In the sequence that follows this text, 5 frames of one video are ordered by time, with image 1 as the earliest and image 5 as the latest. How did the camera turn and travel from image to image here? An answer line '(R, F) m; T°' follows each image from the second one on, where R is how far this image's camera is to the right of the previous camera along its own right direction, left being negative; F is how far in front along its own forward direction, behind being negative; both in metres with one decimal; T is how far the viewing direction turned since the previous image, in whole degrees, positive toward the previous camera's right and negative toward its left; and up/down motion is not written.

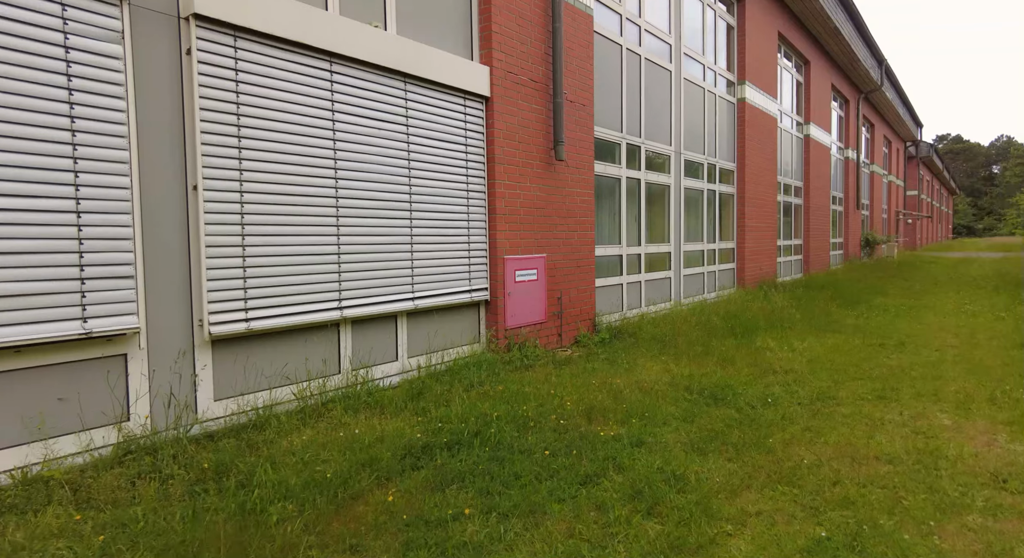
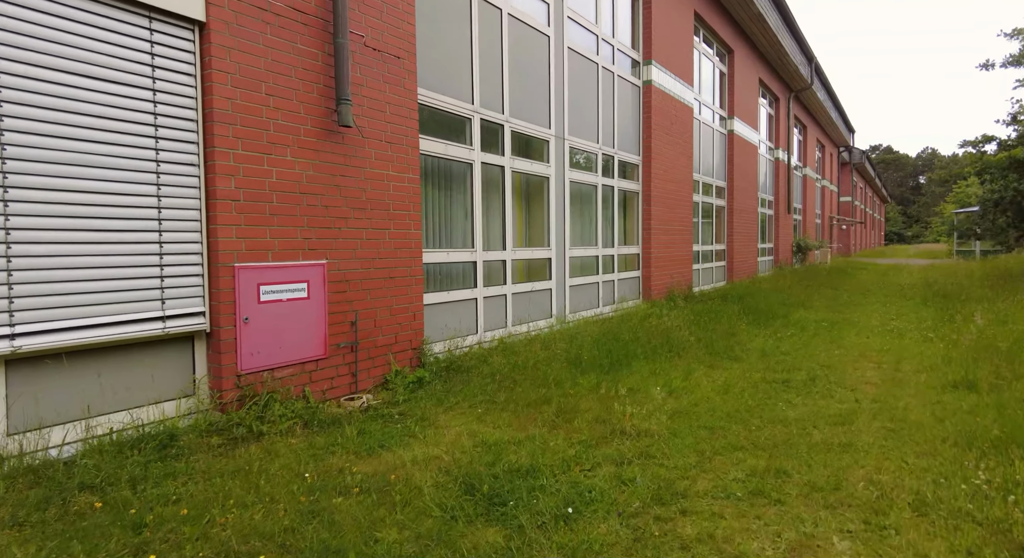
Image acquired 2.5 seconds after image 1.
(+1.5, +1.7) m; +5°
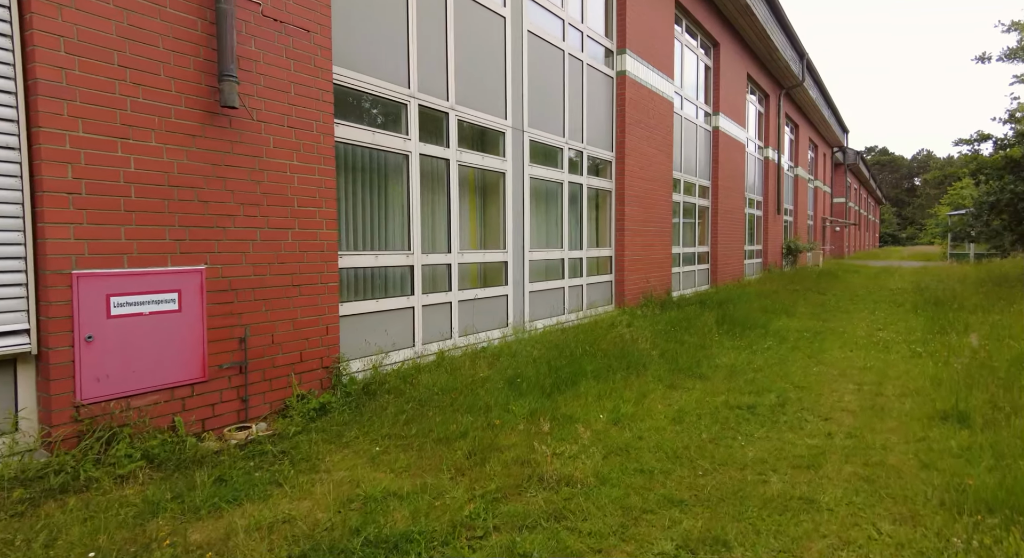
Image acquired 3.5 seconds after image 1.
(+0.5, +0.6) m; 0°
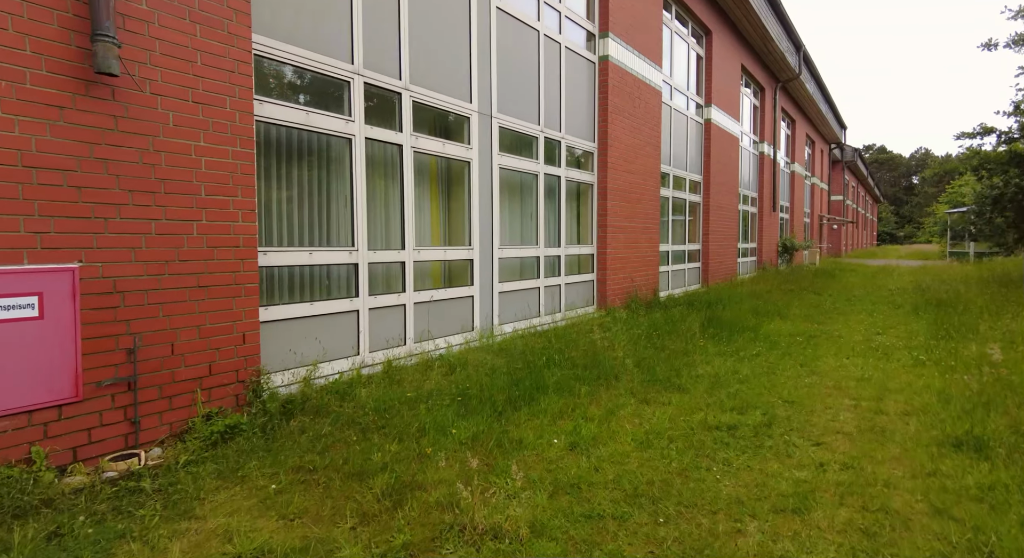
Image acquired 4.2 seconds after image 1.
(+0.4, +0.6) m; 0°
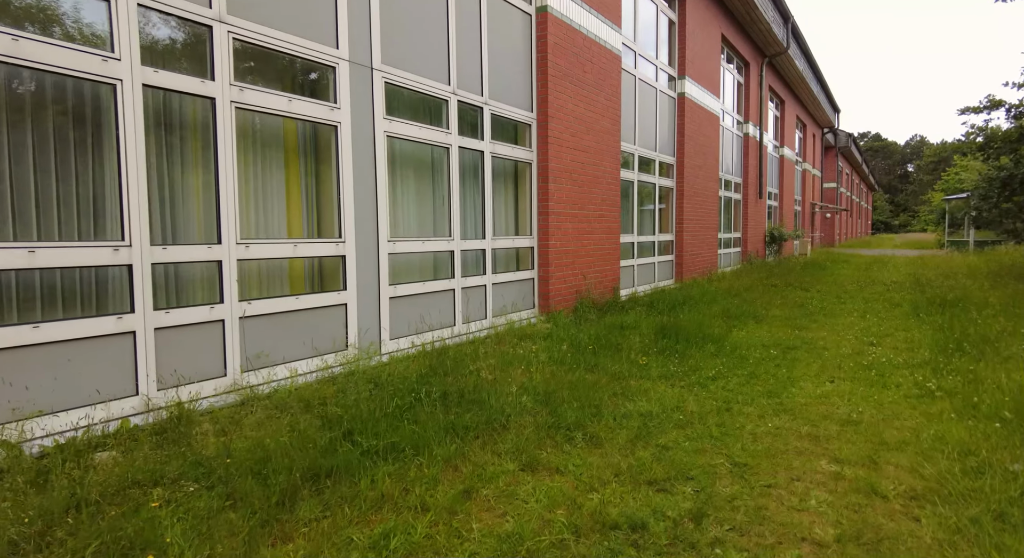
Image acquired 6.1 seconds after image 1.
(+0.9, +1.4) m; 0°
